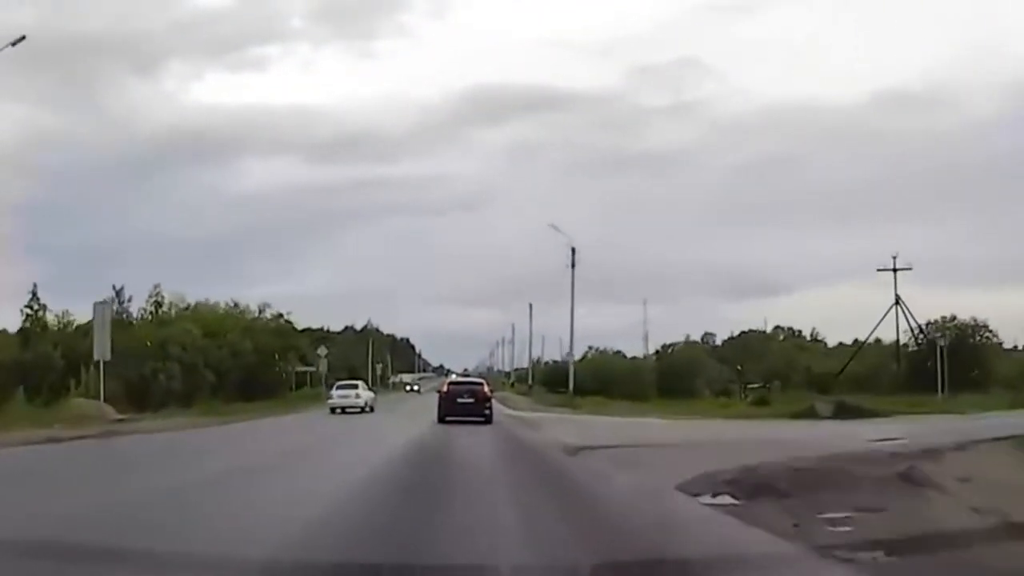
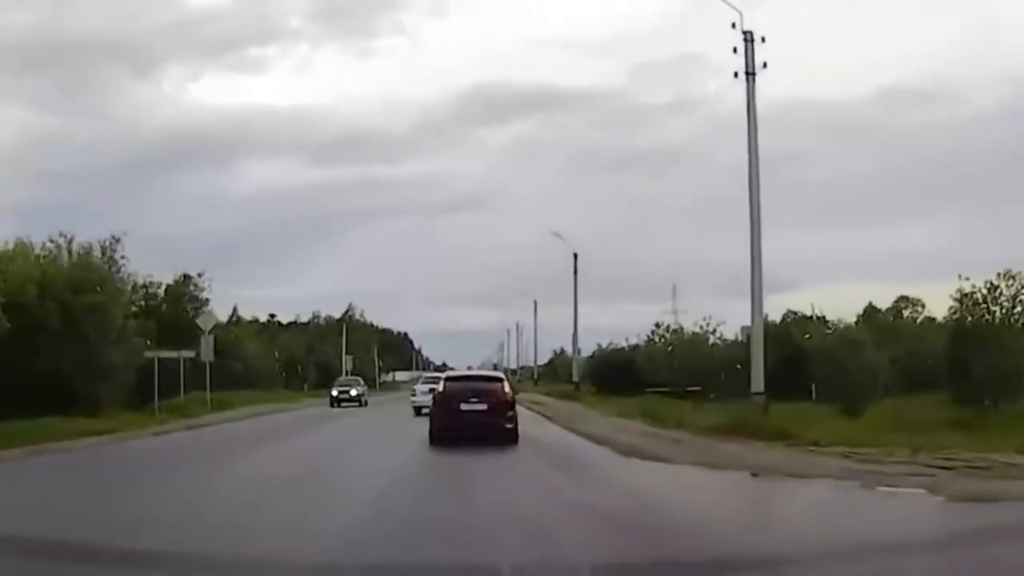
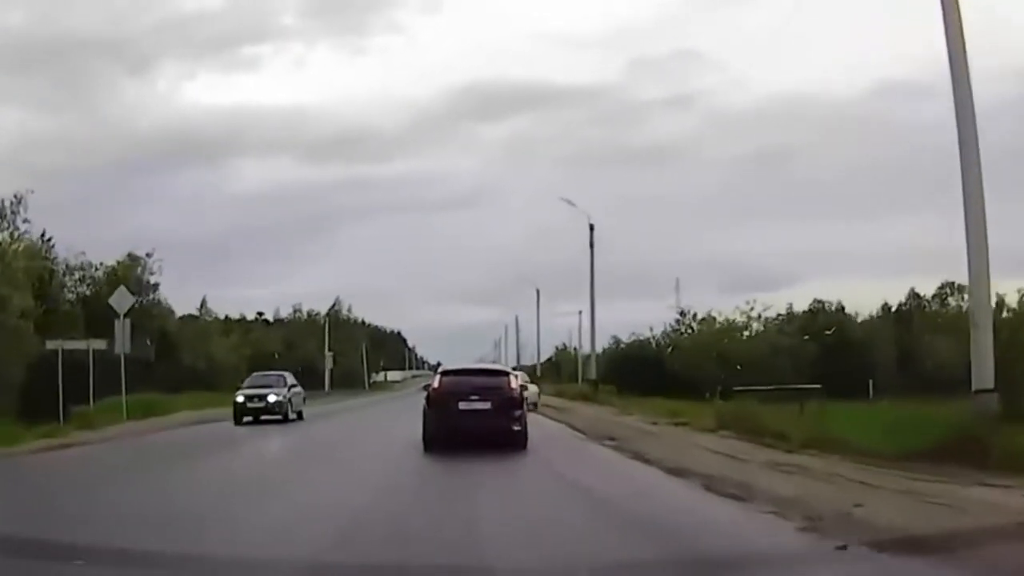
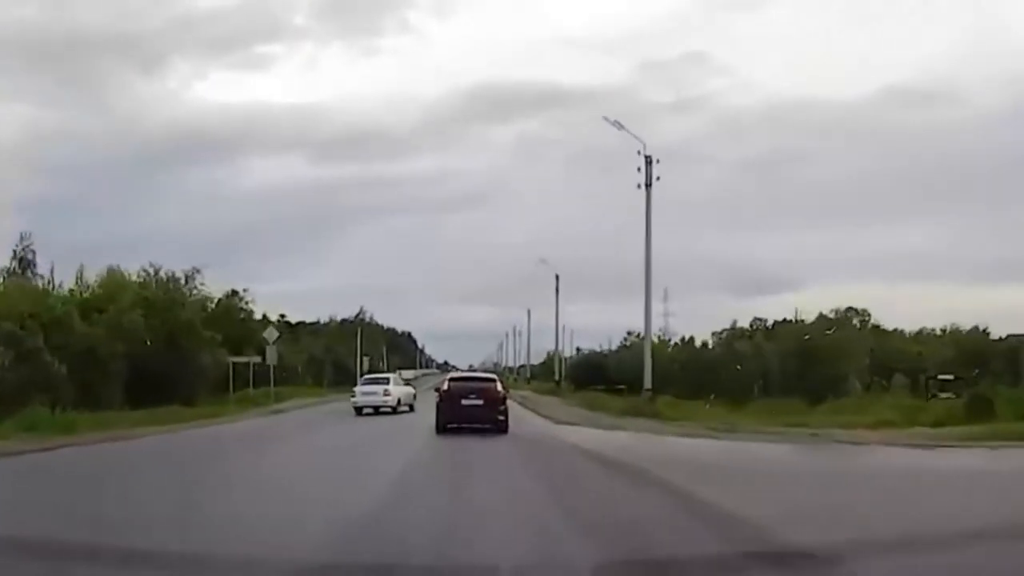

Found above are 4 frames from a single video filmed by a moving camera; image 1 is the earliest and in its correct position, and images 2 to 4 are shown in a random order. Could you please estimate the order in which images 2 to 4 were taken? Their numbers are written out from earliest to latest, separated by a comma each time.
4, 2, 3
